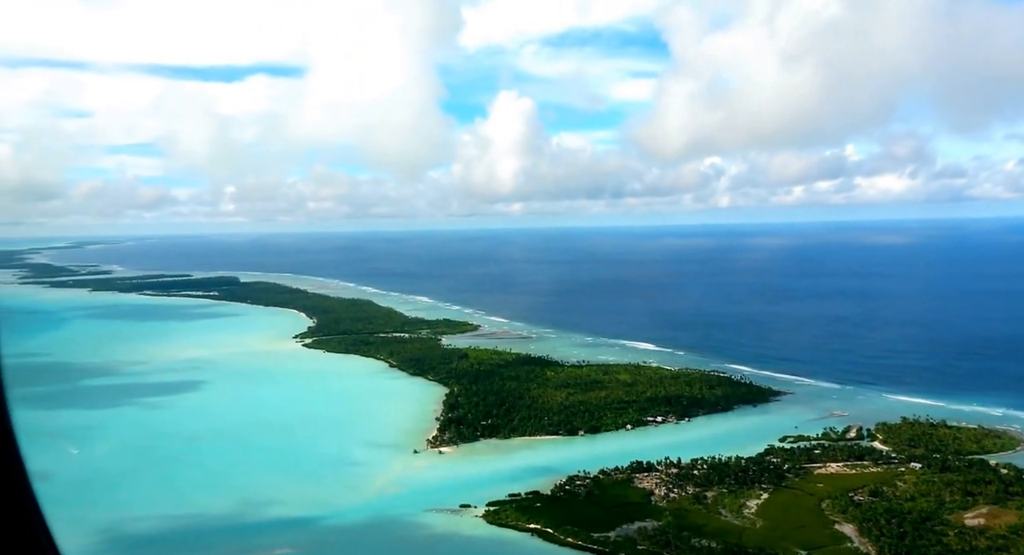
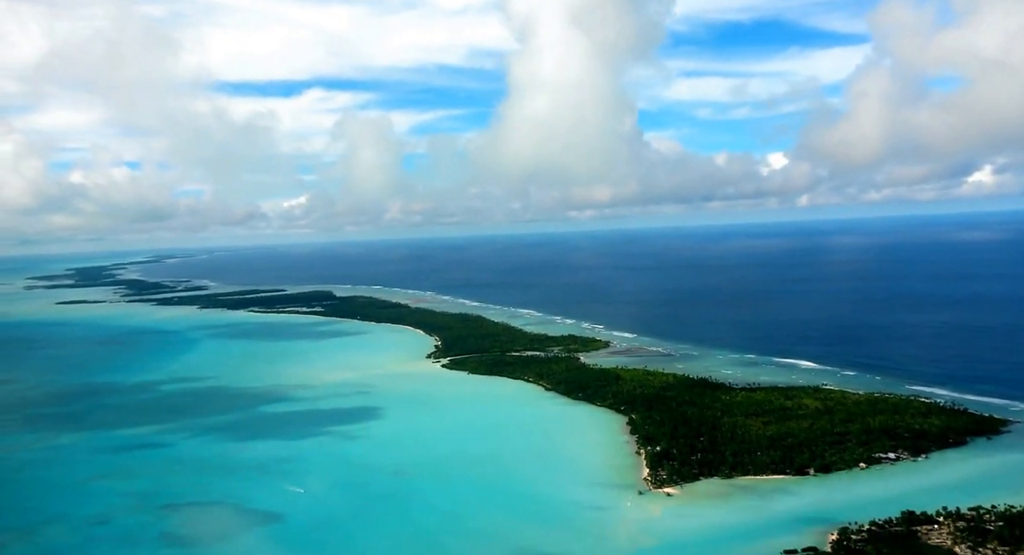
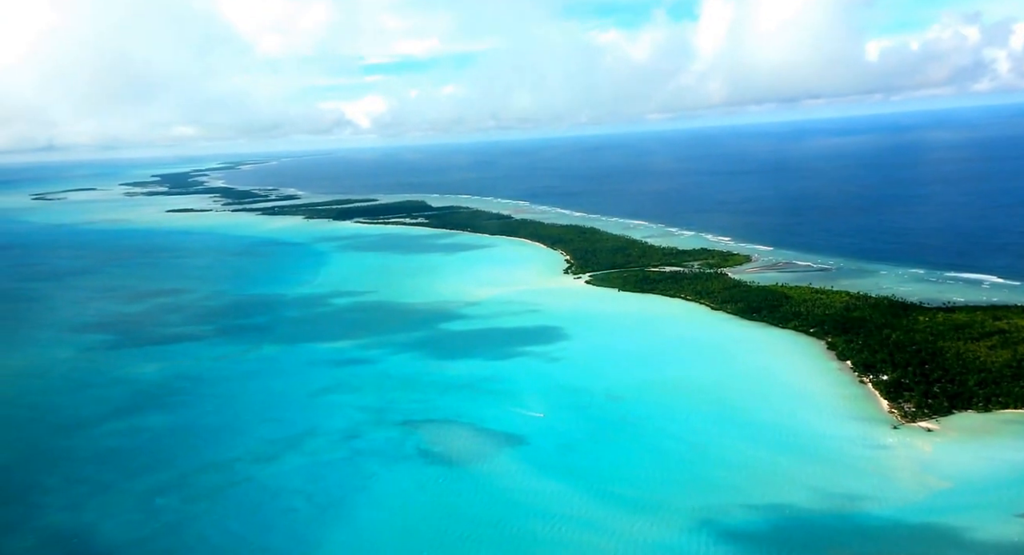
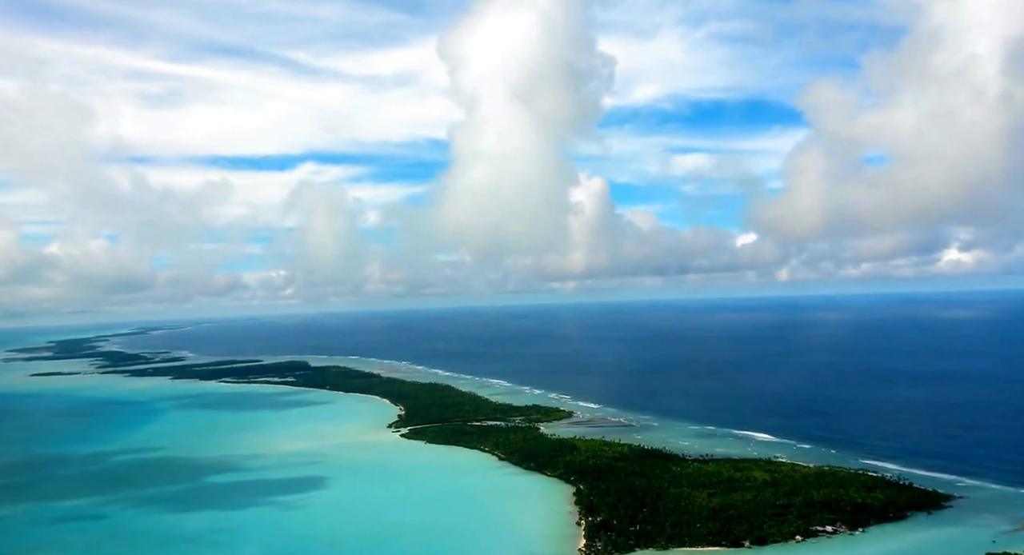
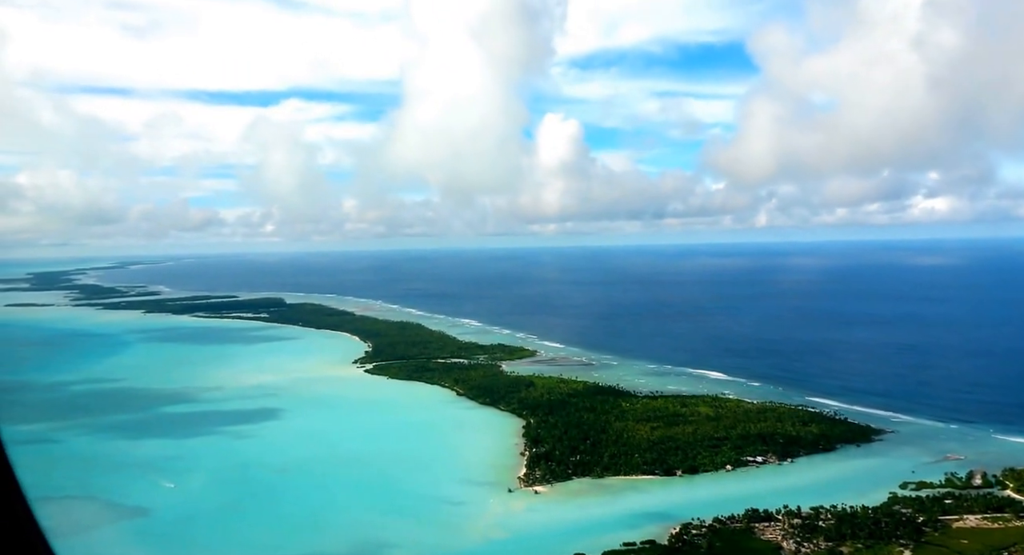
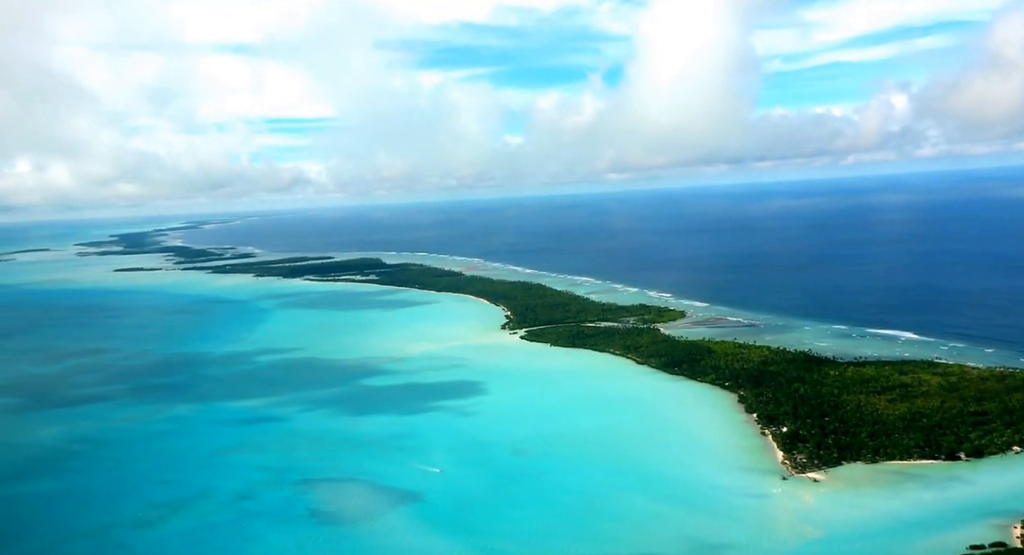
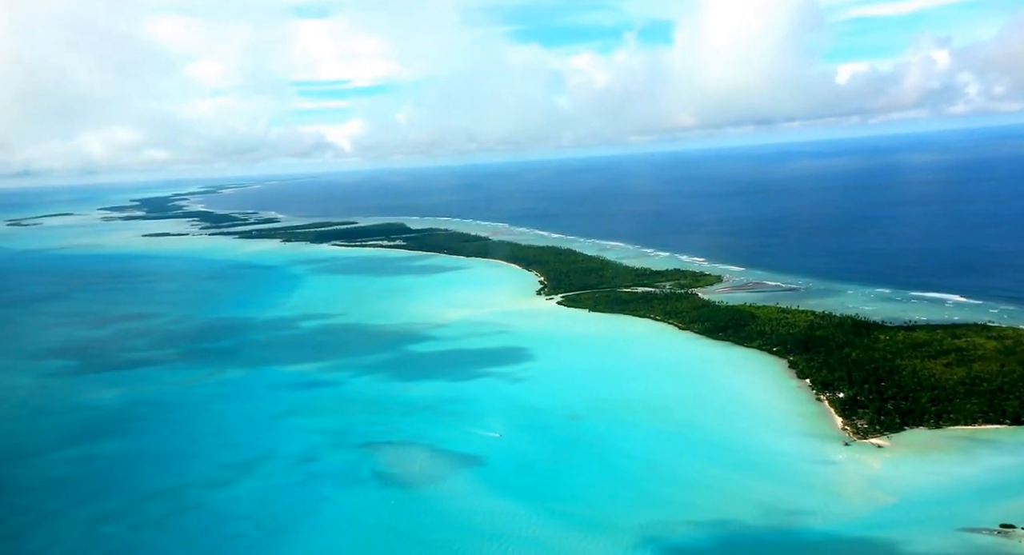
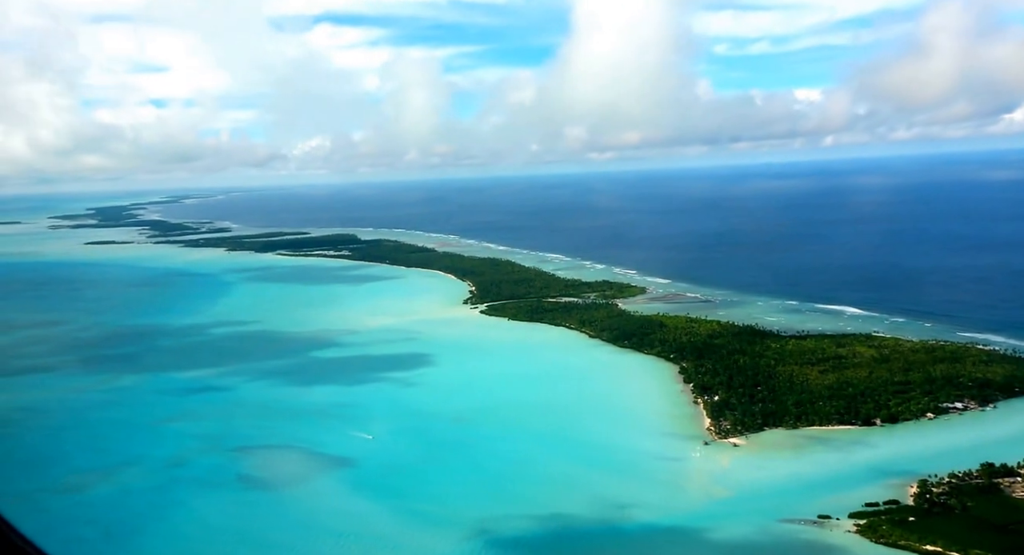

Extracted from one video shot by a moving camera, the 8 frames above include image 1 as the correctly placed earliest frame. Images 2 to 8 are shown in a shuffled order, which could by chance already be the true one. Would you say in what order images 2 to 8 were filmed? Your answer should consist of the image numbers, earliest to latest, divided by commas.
5, 4, 2, 8, 6, 7, 3
